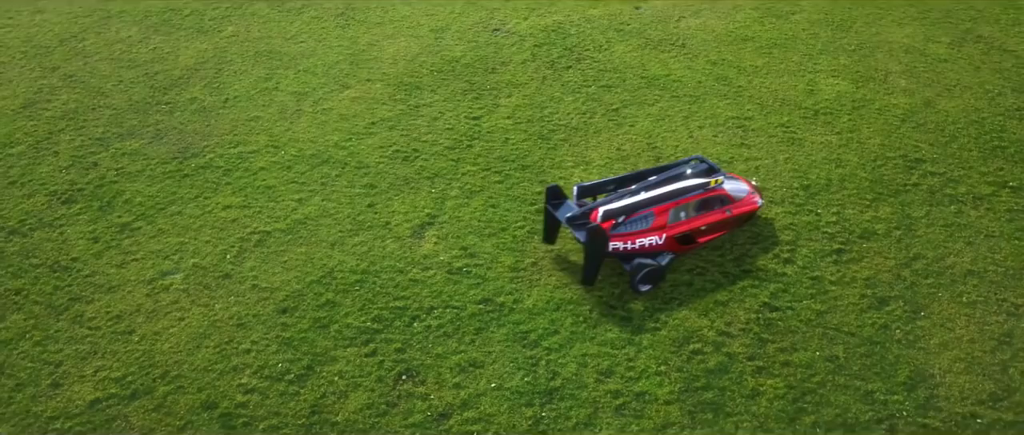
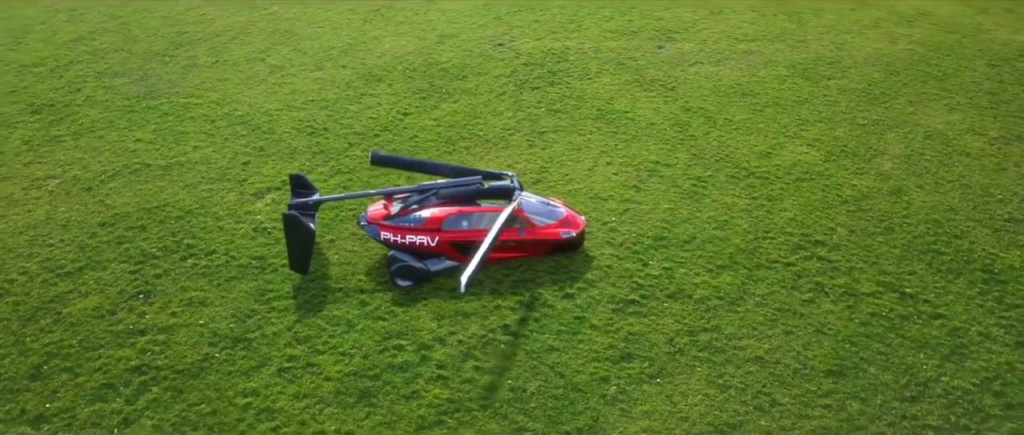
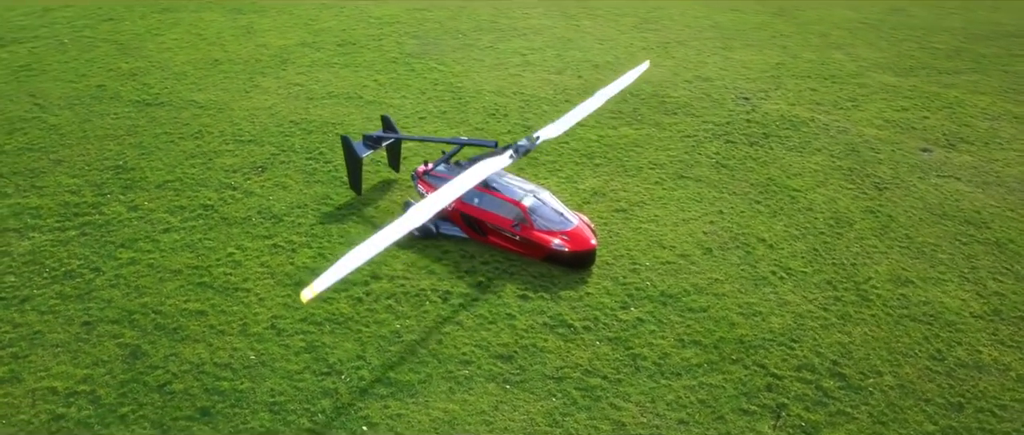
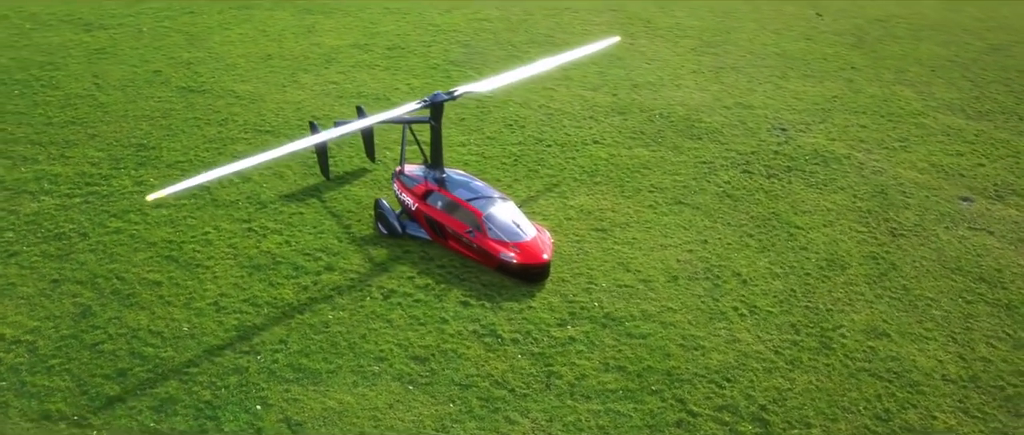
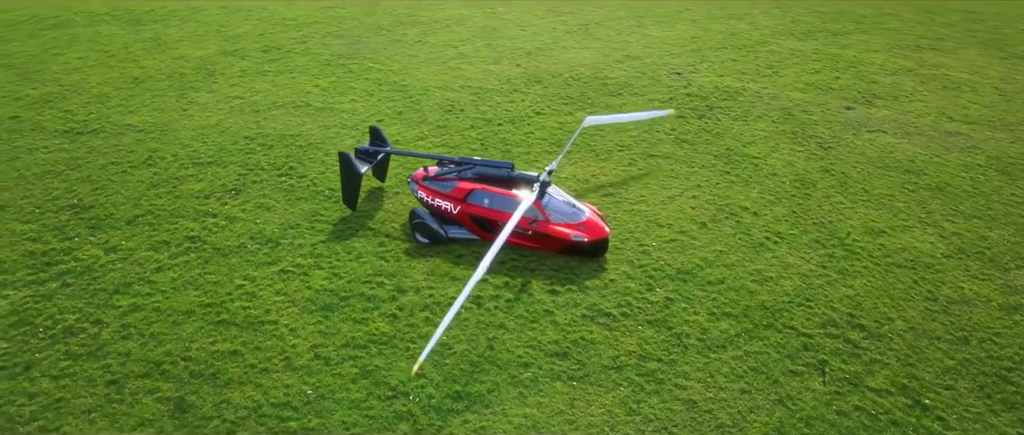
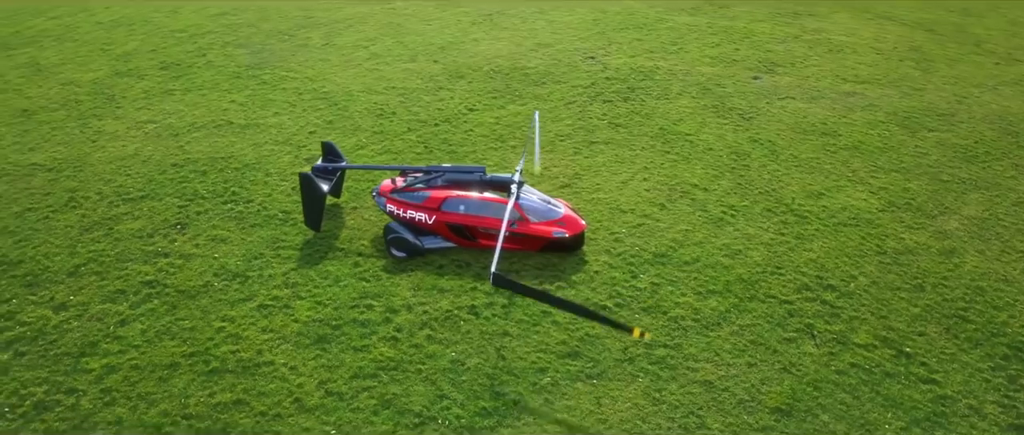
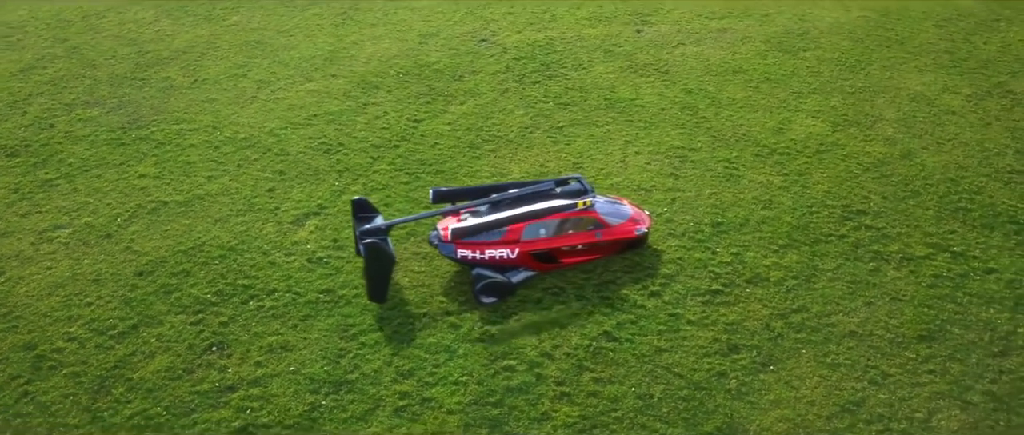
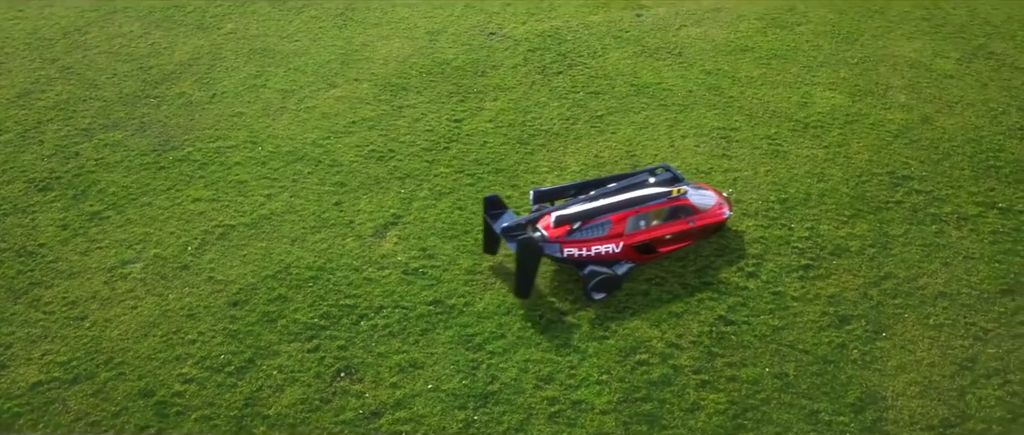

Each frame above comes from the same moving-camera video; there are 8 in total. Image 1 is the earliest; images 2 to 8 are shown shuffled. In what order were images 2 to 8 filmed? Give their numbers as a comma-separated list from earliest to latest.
8, 7, 2, 6, 5, 3, 4
